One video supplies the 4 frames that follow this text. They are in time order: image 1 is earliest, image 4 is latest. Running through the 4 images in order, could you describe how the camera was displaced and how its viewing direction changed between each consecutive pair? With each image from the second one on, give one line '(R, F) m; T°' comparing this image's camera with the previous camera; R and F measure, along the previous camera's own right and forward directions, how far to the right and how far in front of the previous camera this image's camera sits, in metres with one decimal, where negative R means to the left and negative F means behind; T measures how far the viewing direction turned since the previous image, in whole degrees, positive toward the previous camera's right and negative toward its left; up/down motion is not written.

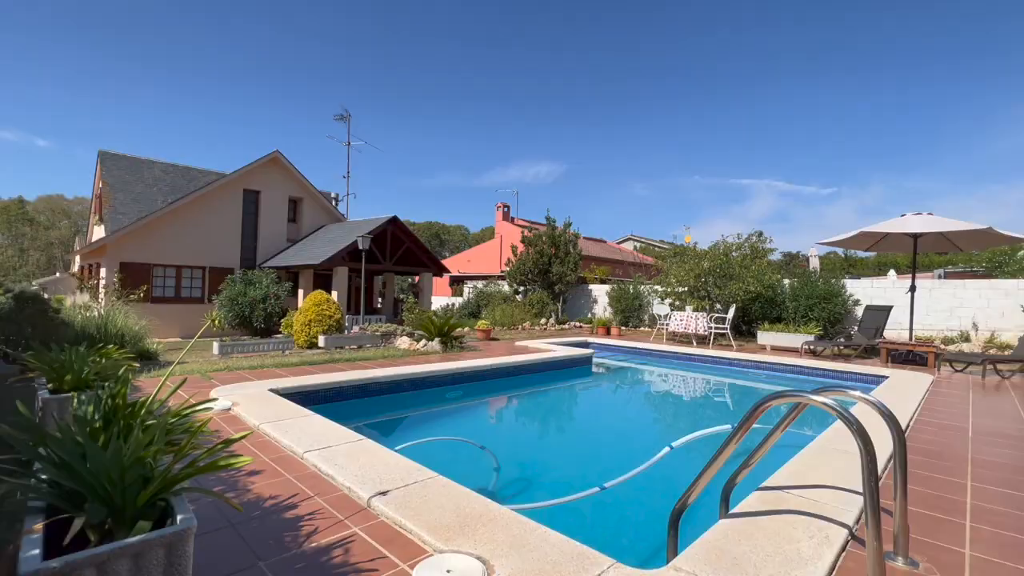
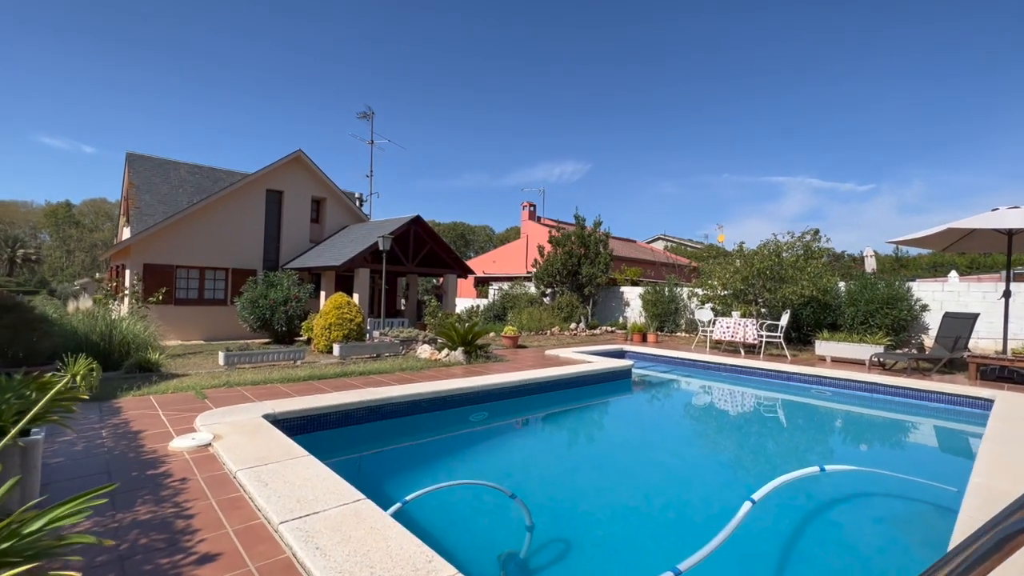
(-0.1, +0.9) m; -3°
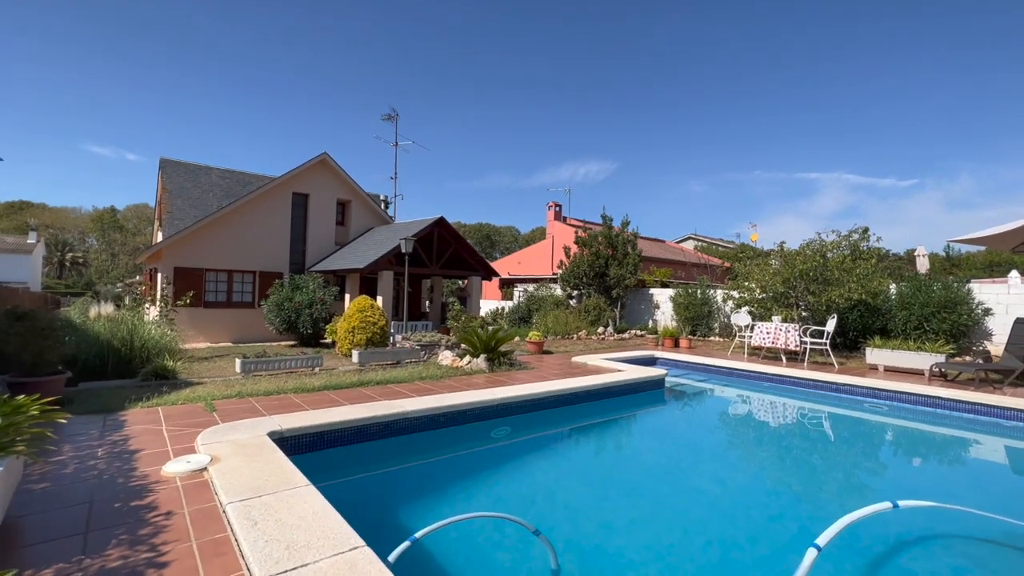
(0.0, +0.4) m; -3°
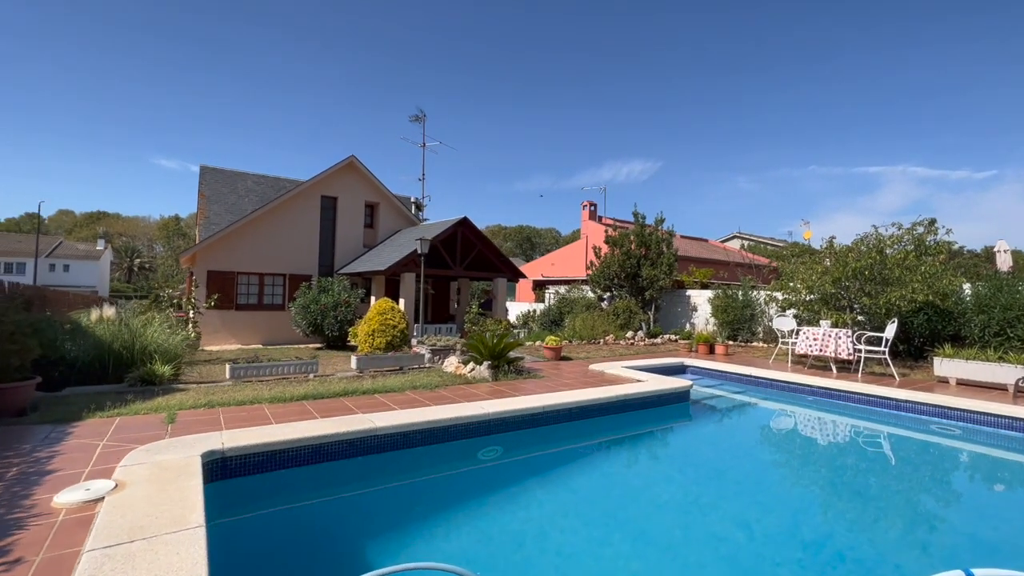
(+0.6, +0.7) m; -5°
